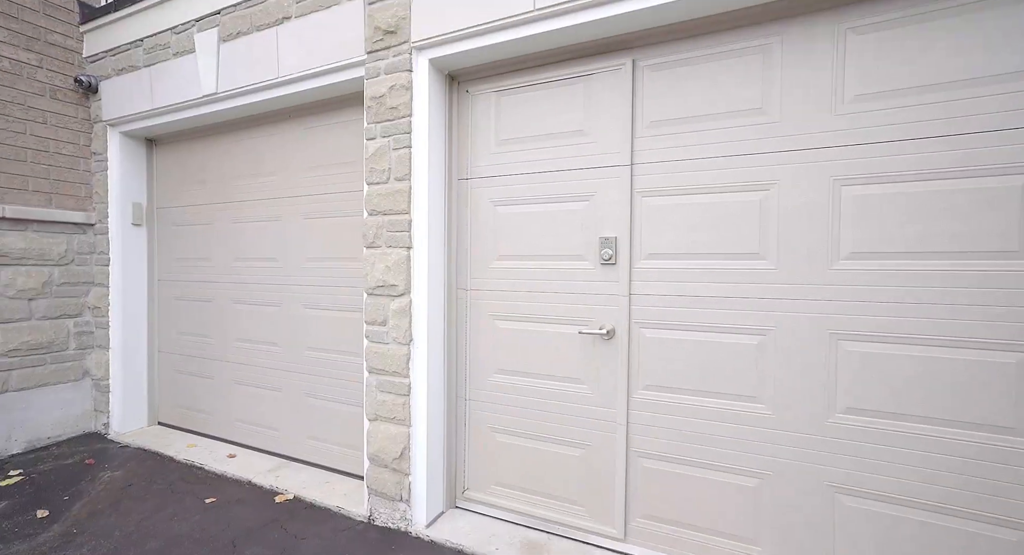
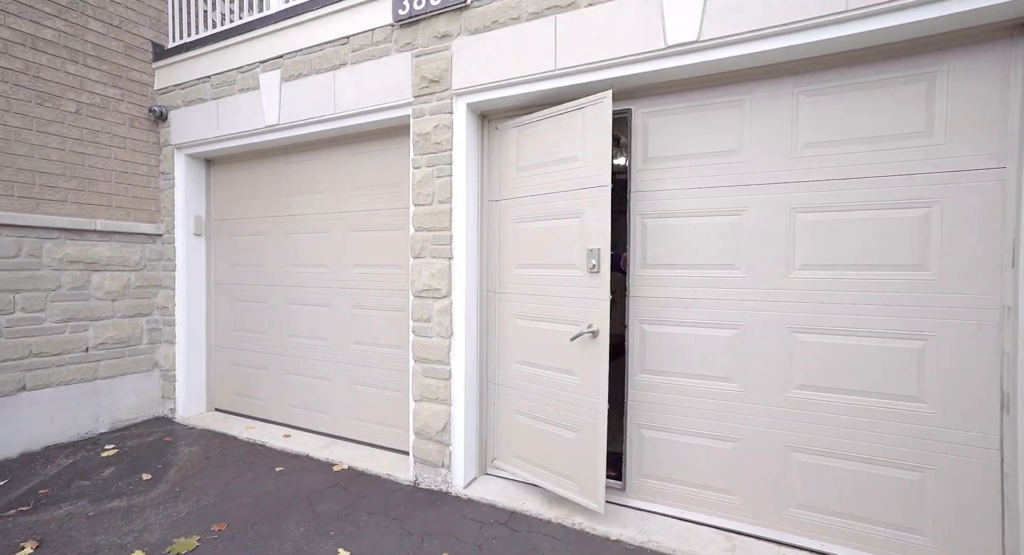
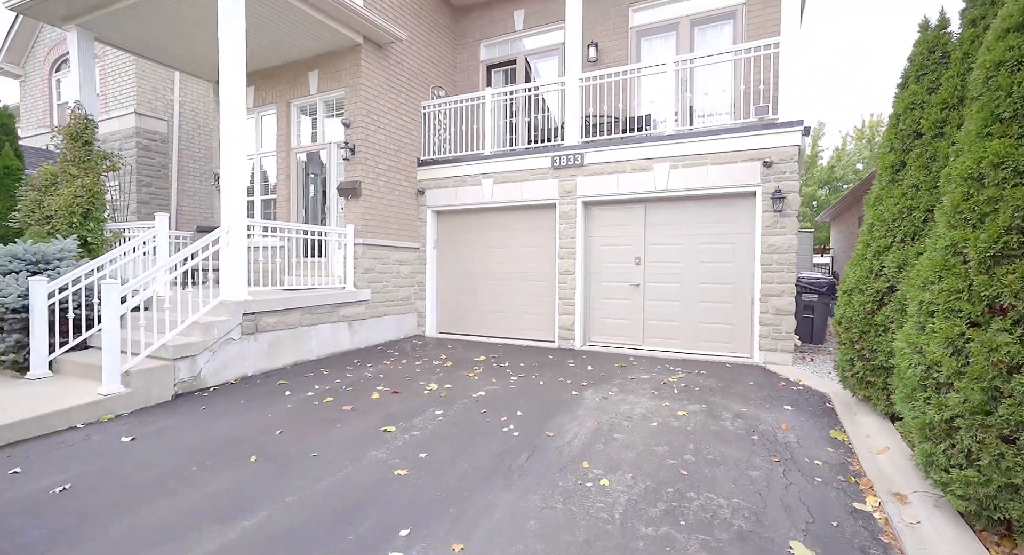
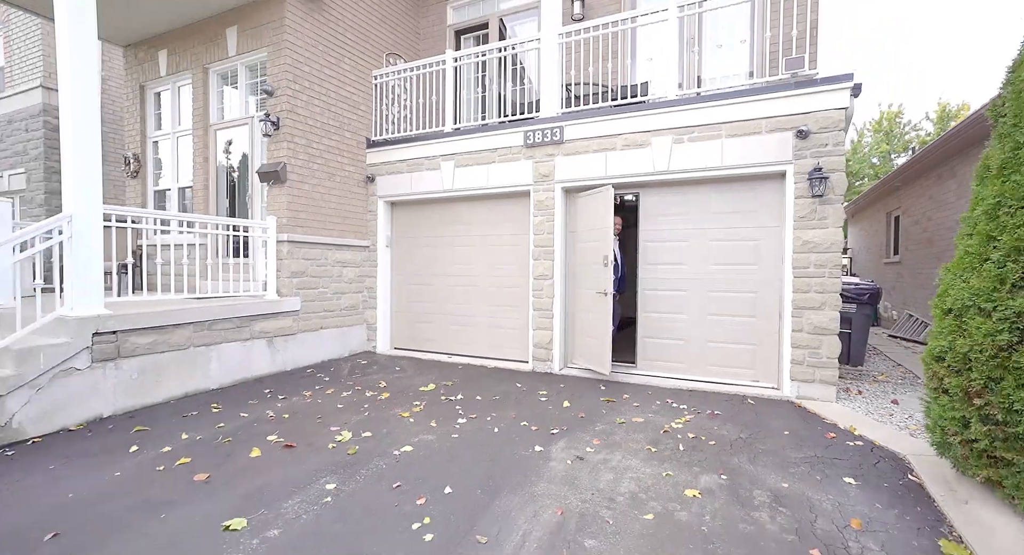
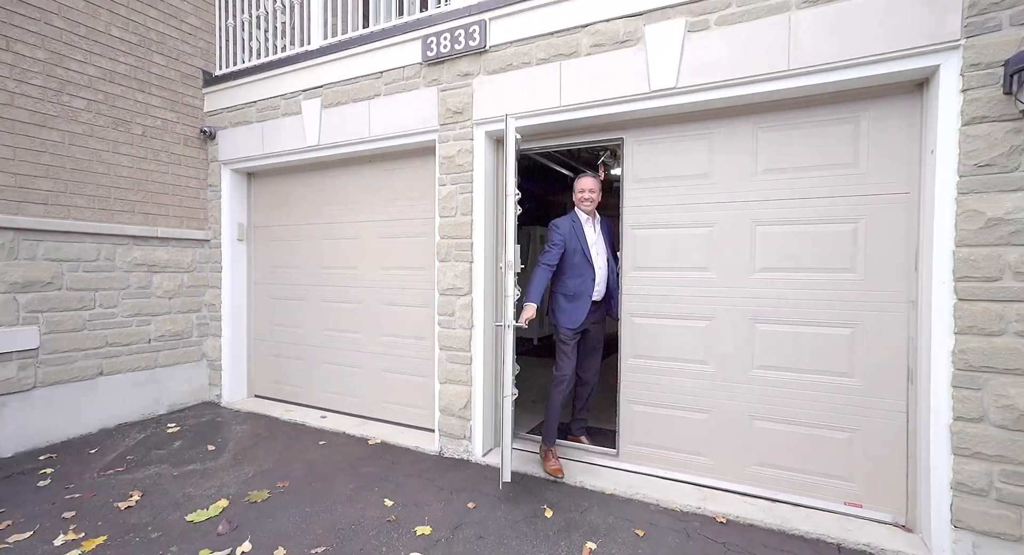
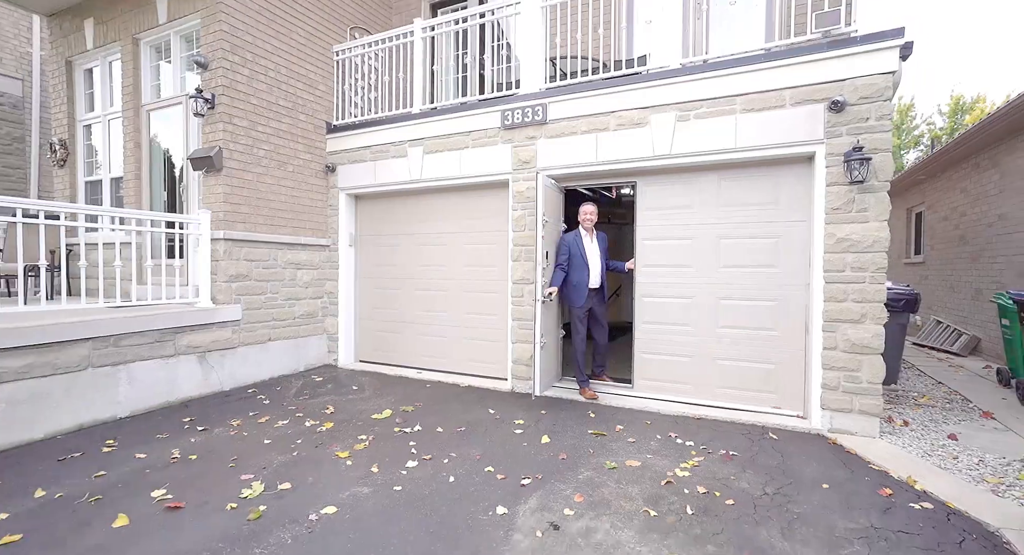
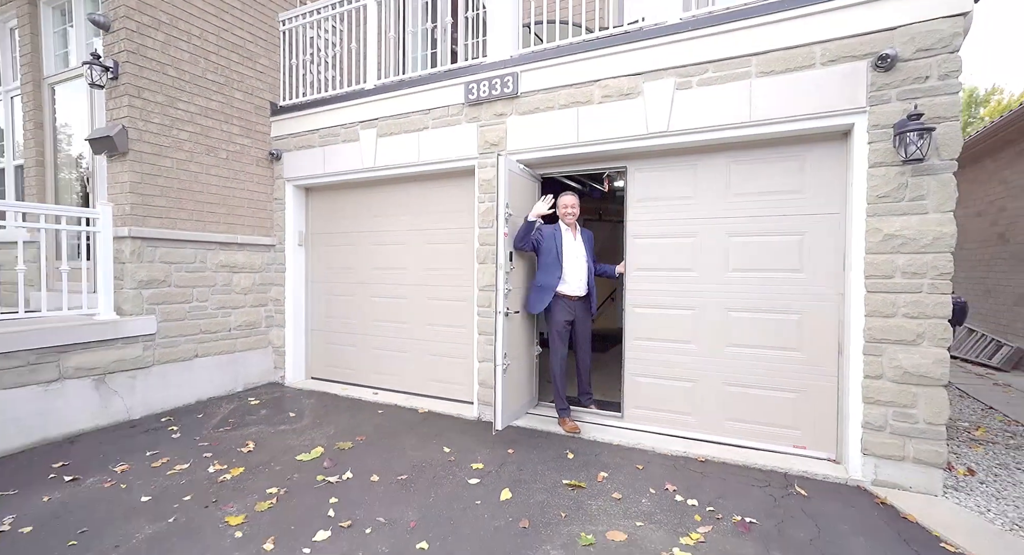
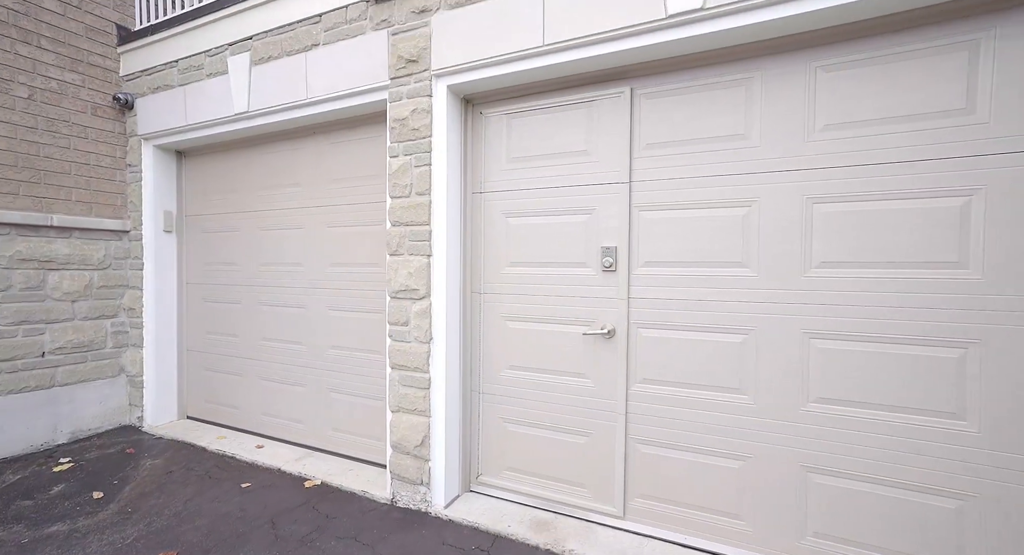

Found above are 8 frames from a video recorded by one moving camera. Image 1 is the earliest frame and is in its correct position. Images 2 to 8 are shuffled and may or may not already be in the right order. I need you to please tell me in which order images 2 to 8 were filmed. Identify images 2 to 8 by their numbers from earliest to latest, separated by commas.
8, 2, 5, 7, 6, 4, 3
